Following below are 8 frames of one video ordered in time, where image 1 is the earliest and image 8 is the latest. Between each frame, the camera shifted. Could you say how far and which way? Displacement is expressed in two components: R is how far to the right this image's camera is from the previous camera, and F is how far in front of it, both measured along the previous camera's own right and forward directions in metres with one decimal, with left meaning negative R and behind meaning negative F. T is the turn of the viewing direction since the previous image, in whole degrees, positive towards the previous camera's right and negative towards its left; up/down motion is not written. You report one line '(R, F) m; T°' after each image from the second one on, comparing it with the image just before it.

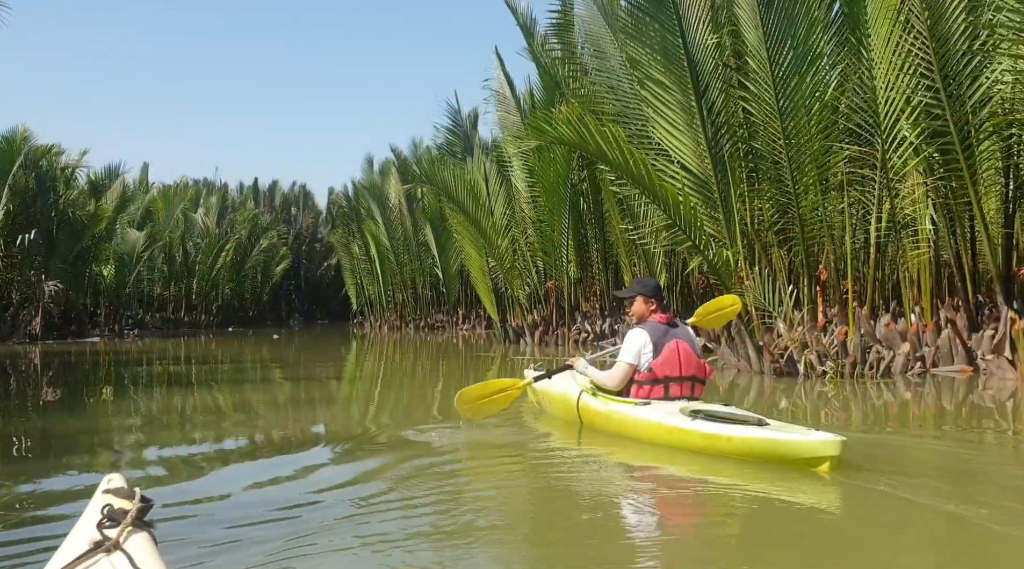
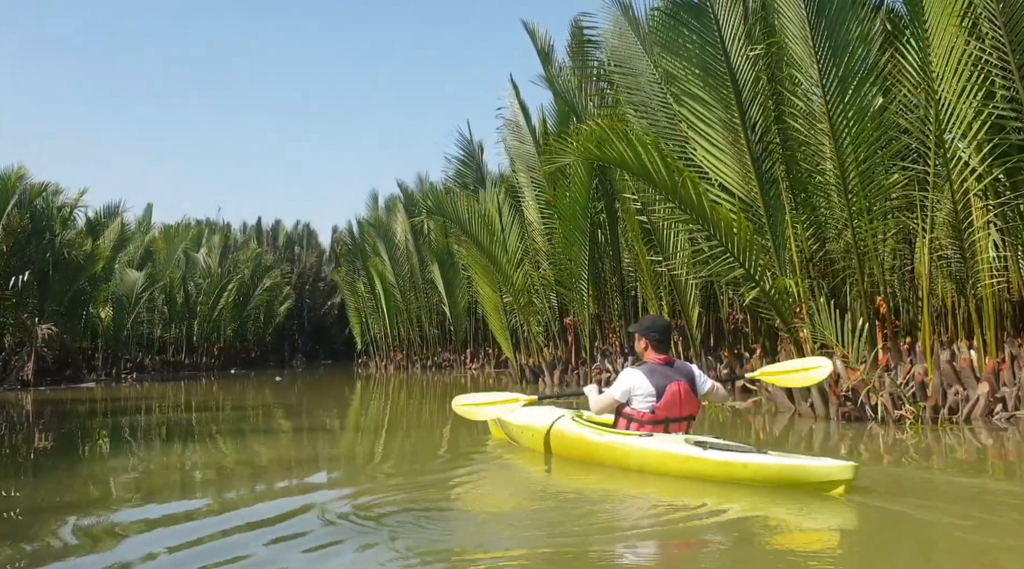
(-0.2, +0.7) m; 0°
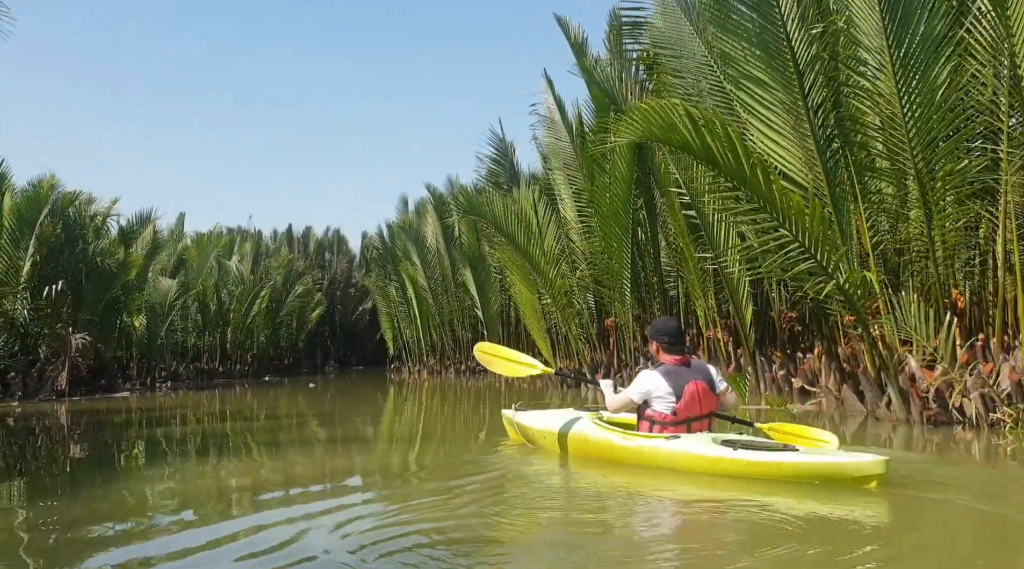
(-0.1, +0.4) m; -2°
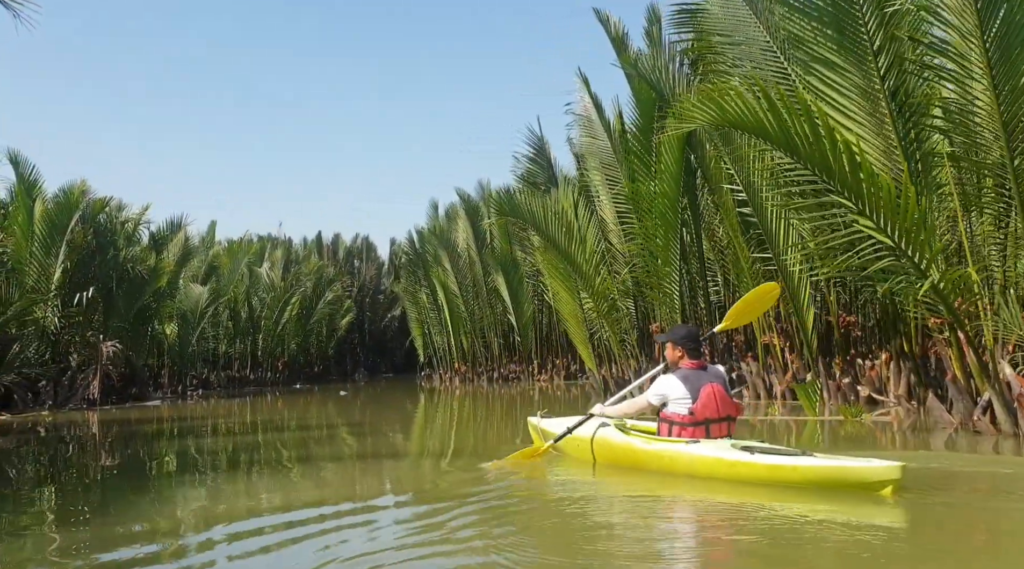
(-0.2, +0.4) m; -2°
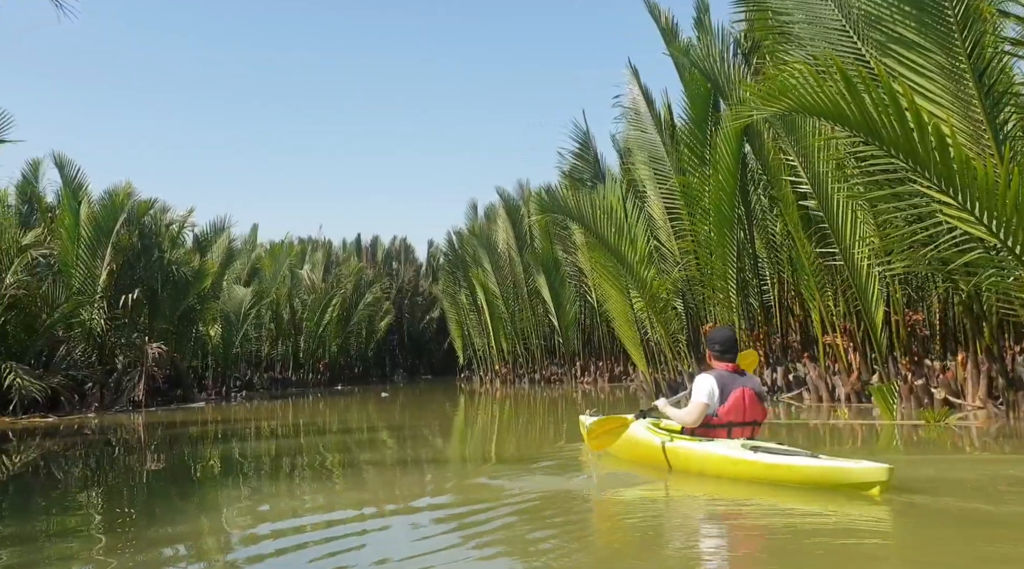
(-0.2, +0.3) m; -2°
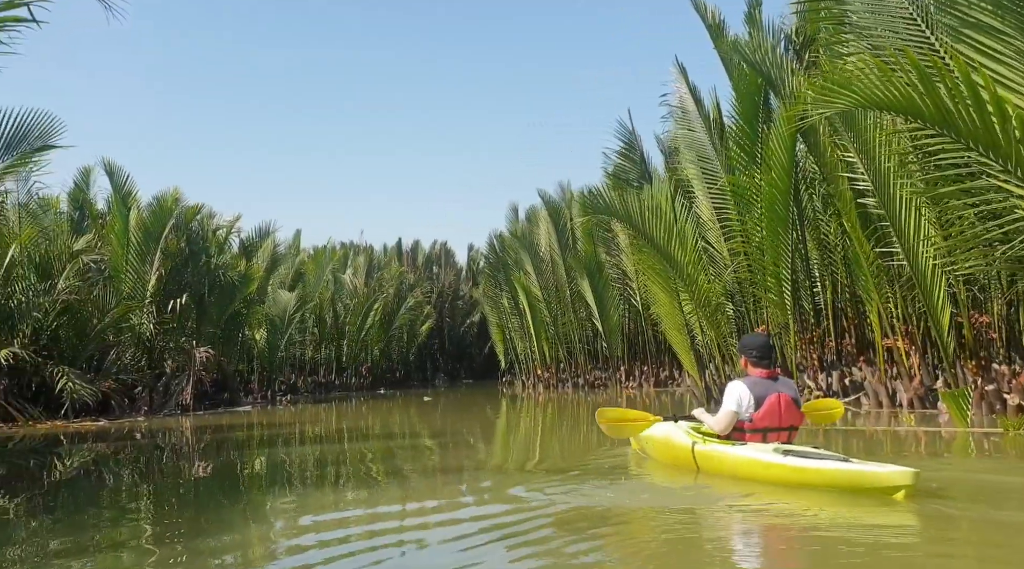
(-0.1, +0.1) m; -3°
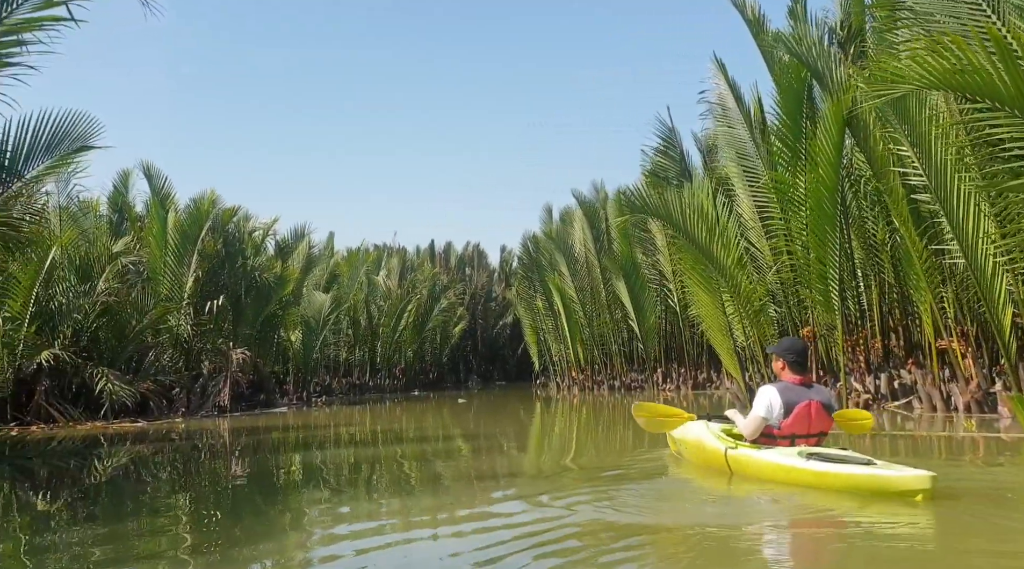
(-0.1, +0.2) m; -2°
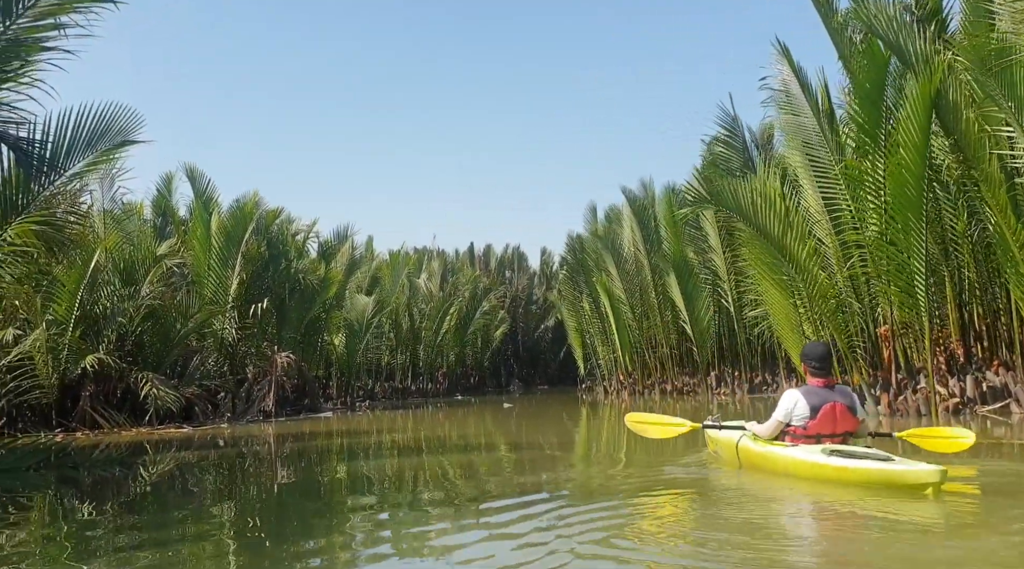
(-0.2, +0.5) m; -2°
